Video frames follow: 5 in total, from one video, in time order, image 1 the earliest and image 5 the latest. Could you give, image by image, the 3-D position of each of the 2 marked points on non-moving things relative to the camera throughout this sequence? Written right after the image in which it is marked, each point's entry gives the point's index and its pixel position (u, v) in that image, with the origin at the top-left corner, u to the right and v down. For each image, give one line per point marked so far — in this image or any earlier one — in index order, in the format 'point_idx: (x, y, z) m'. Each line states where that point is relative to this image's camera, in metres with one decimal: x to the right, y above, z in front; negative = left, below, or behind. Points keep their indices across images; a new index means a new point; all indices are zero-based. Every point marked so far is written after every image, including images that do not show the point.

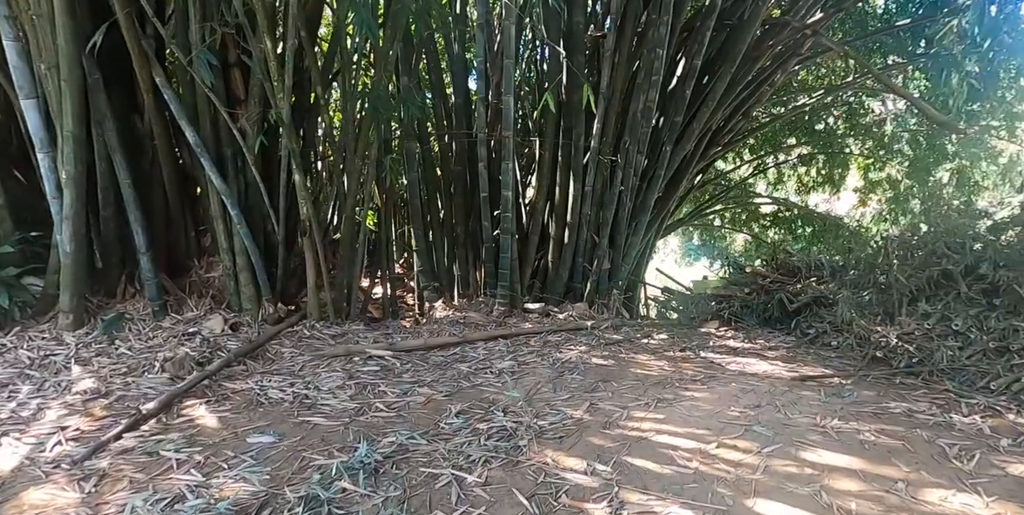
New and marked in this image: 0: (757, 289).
0: (+1.3, -0.2, +3.2) m
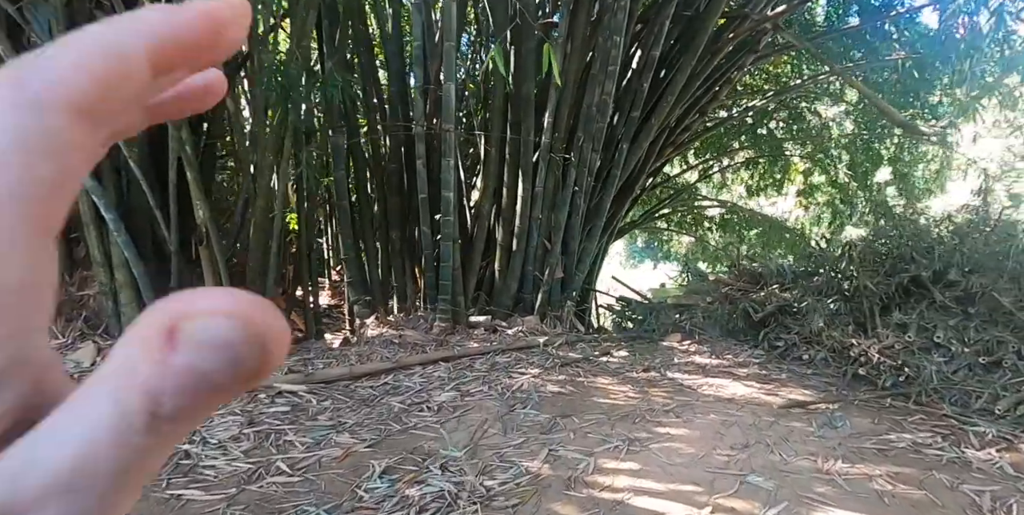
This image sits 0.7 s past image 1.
0: (+1.0, -0.2, +3.0) m
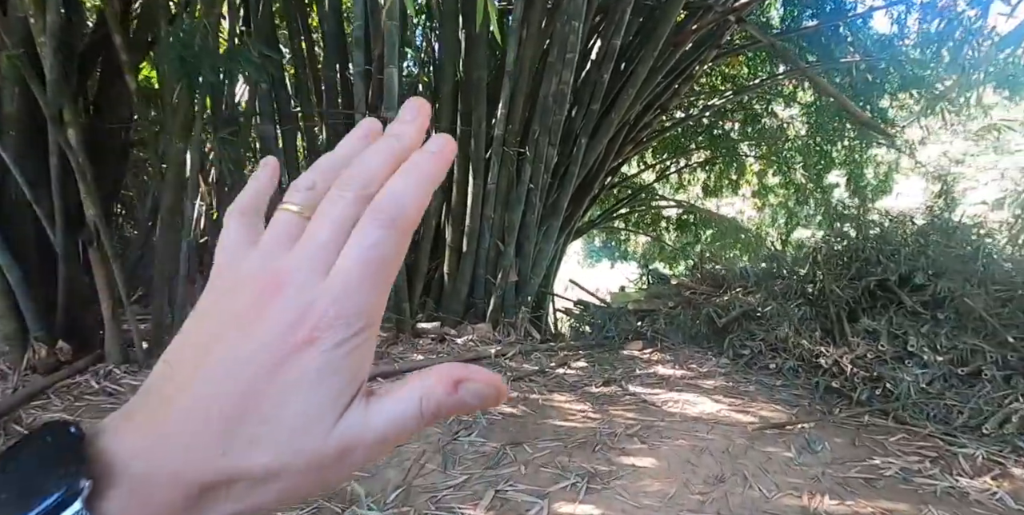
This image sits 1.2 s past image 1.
0: (+0.8, -0.2, +2.8) m
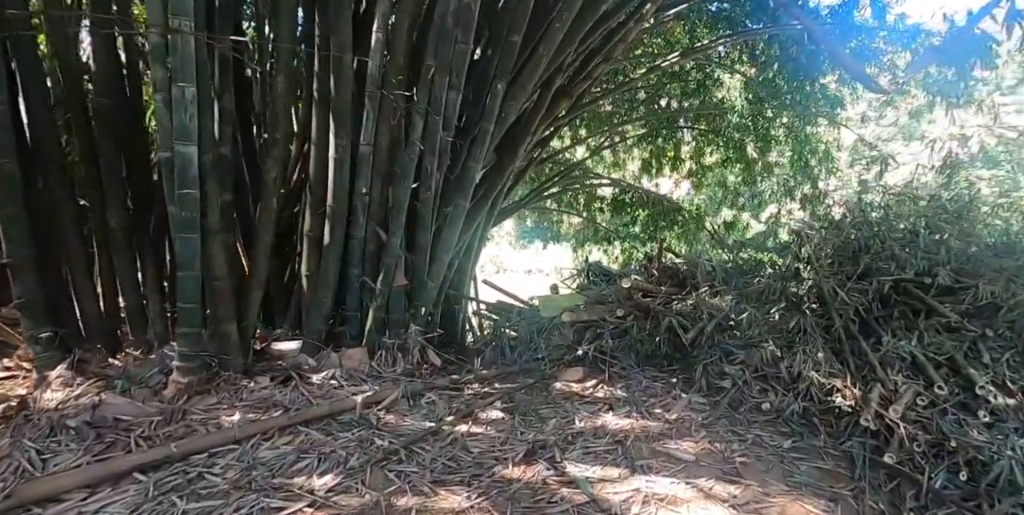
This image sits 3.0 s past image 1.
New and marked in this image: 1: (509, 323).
0: (+0.4, -0.2, +2.1) m
1: (0.0, -0.3, +2.2) m
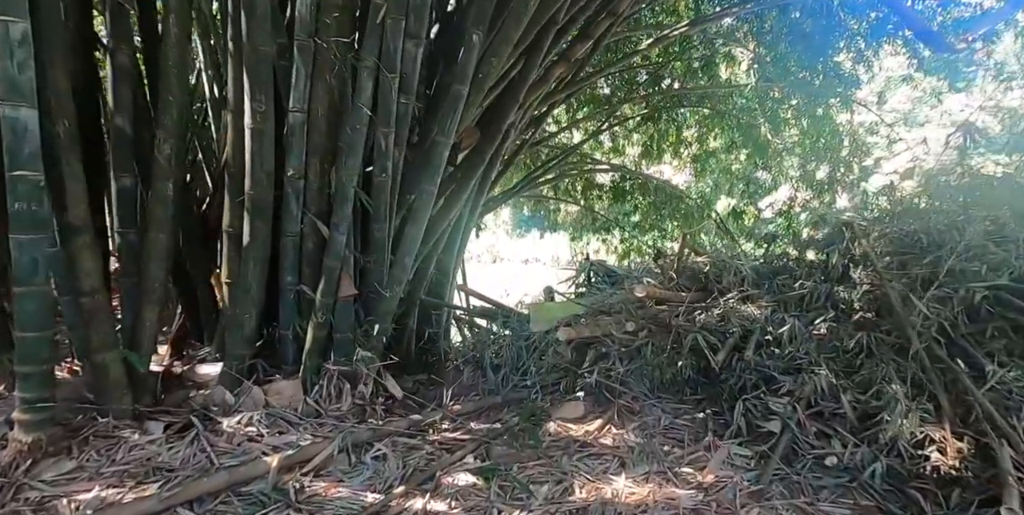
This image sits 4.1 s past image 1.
0: (+0.4, -0.2, +1.7) m
1: (0.0, -0.2, +1.8) m
